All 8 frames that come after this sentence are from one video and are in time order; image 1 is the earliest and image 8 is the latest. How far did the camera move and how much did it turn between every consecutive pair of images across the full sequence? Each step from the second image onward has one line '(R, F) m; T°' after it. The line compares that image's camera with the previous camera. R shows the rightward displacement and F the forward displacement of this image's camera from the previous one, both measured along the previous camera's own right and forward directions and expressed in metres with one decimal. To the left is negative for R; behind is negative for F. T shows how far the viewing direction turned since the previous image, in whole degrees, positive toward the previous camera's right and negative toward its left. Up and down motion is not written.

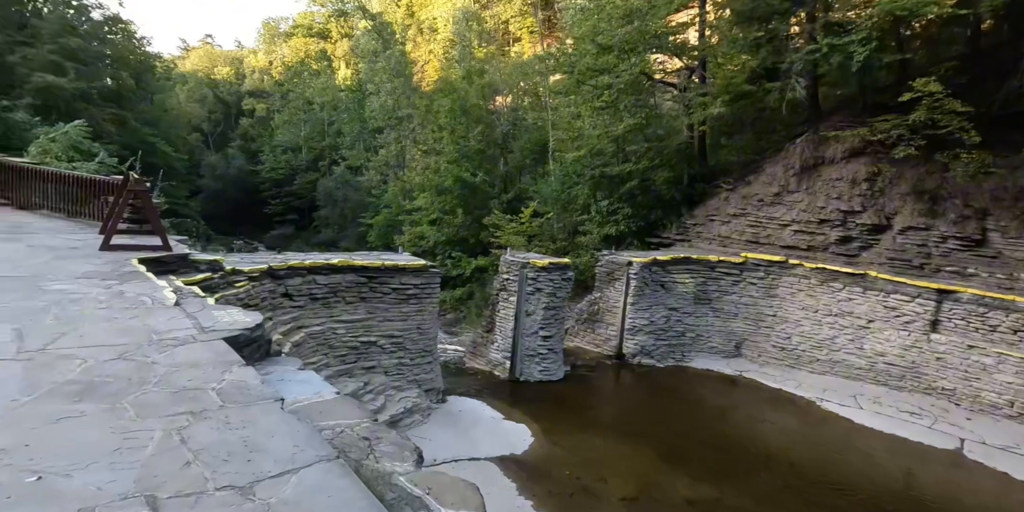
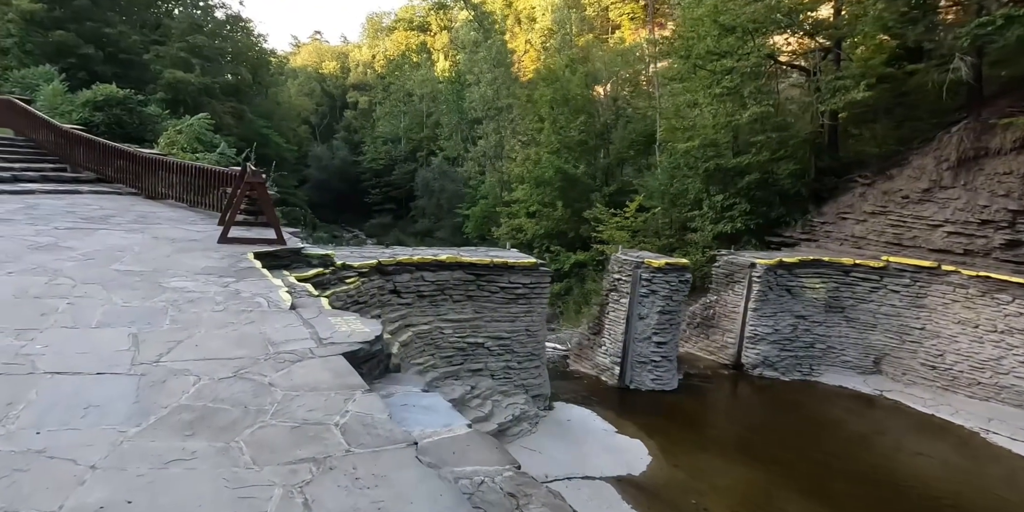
(-0.4, +0.6) m; -8°
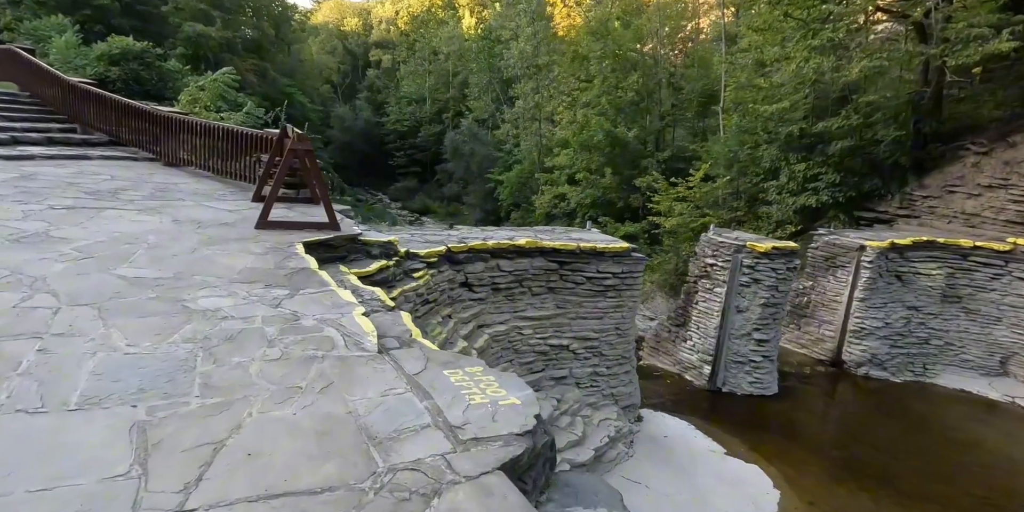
(-0.9, +1.6) m; -2°
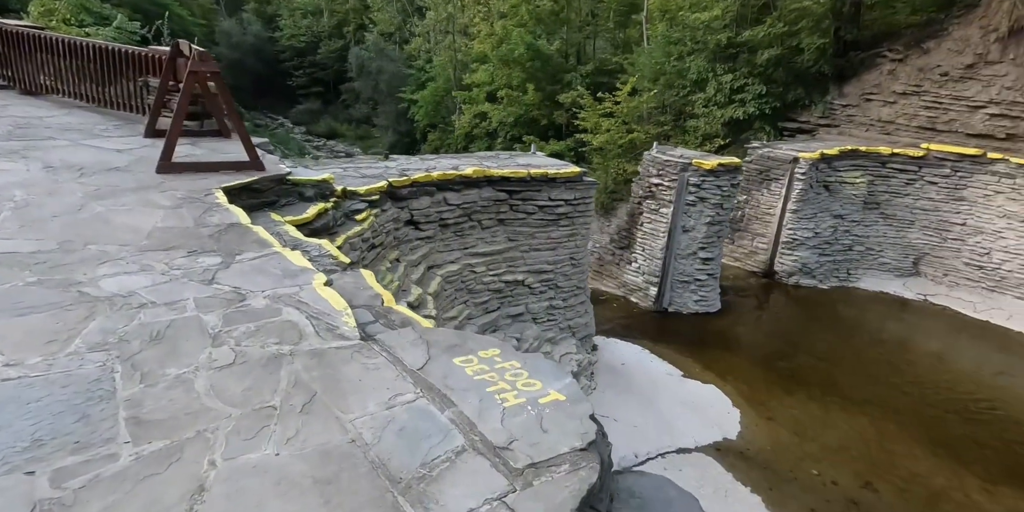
(-0.4, +0.6) m; +8°
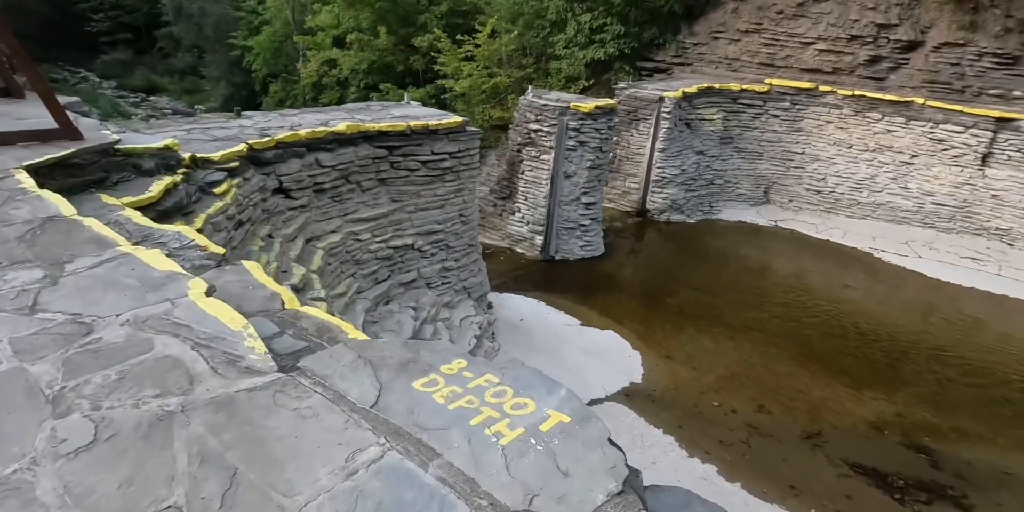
(-0.3, +0.5) m; +13°
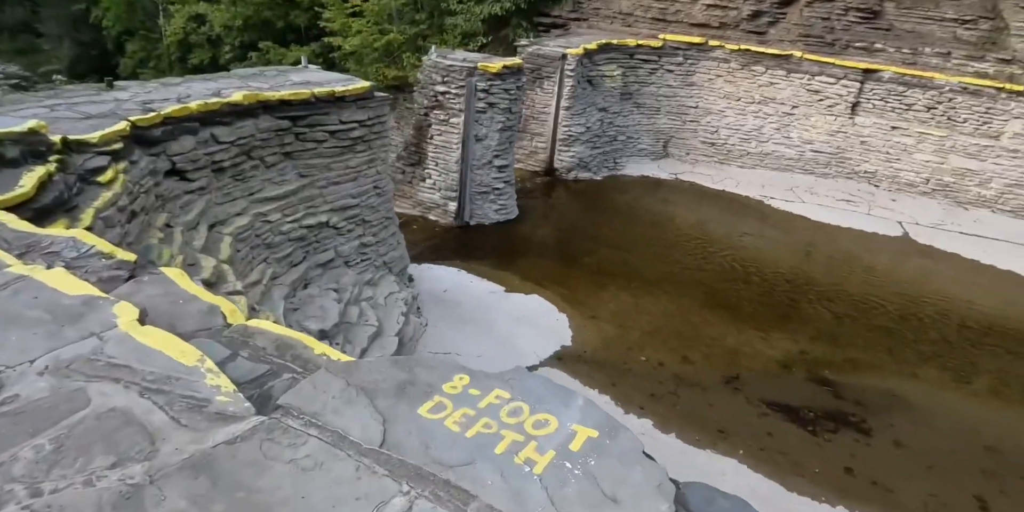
(-0.3, +0.2) m; +10°
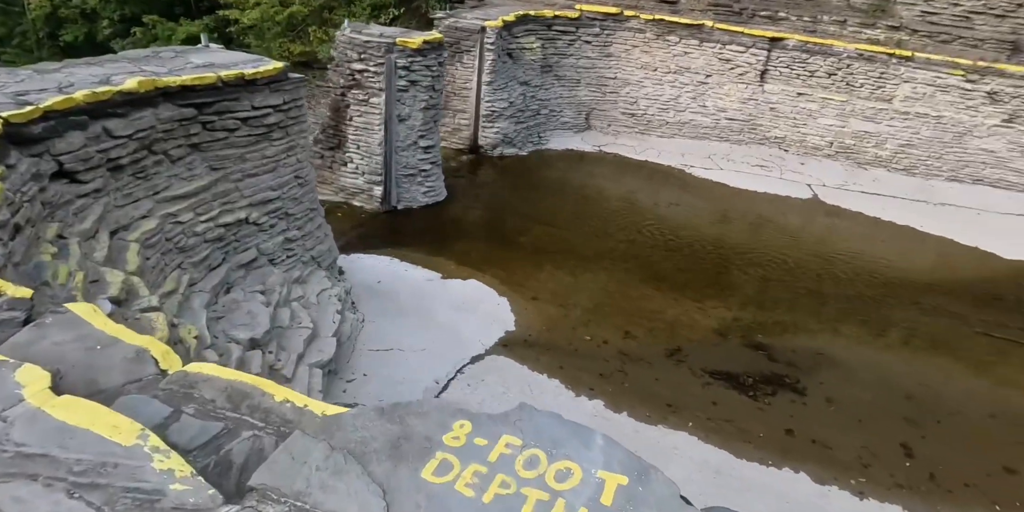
(-0.2, +0.2) m; +7°
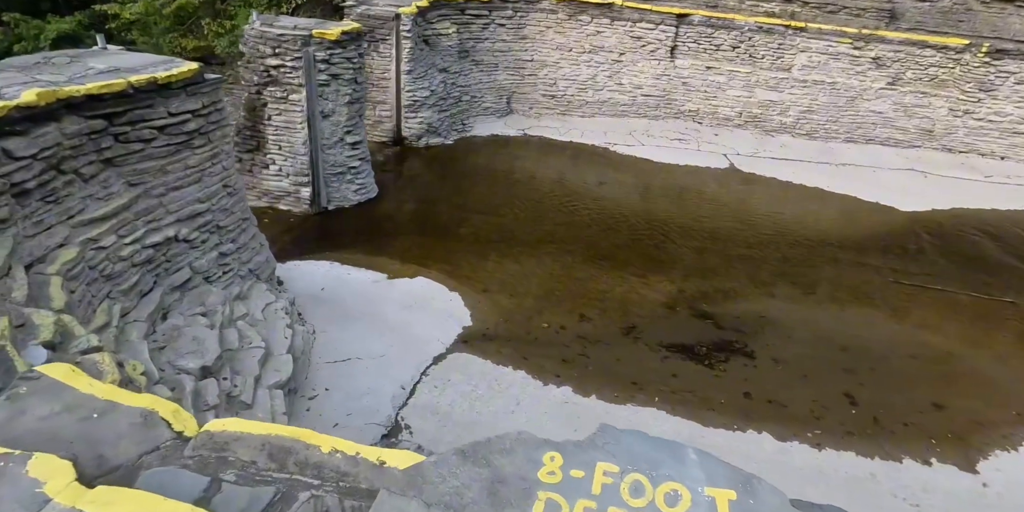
(-0.3, +0.1) m; +8°
